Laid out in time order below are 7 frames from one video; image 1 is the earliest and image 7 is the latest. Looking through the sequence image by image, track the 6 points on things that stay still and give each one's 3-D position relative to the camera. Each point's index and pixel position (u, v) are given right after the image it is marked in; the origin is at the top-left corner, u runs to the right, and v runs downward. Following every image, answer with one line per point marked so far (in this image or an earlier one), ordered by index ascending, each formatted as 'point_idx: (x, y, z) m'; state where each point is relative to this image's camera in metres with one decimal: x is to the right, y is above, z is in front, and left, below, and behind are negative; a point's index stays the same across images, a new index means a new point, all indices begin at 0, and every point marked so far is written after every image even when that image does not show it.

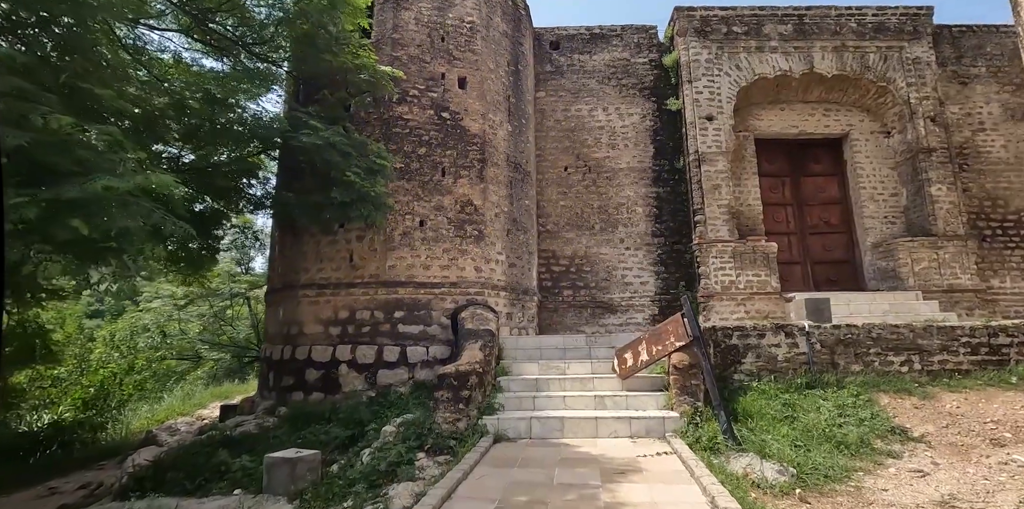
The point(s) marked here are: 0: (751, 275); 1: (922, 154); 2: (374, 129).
0: (+3.7, -0.3, +7.6) m
1: (+6.8, +1.7, +7.8) m
2: (-2.2, +2.0, +7.7) m
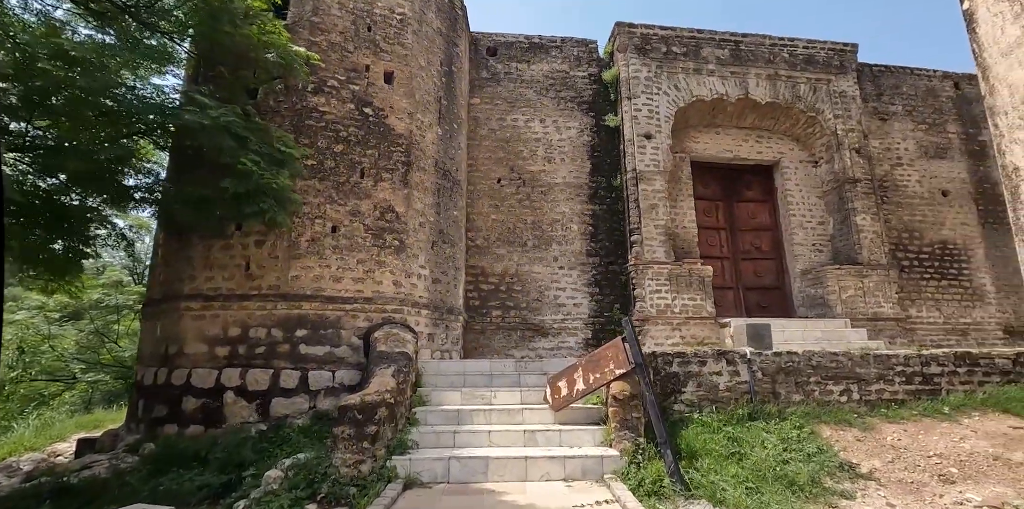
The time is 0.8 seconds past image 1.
0: (+2.6, -0.7, +7.4) m
1: (+5.7, +1.2, +8.1) m
2: (-3.1, +1.9, +6.7) m
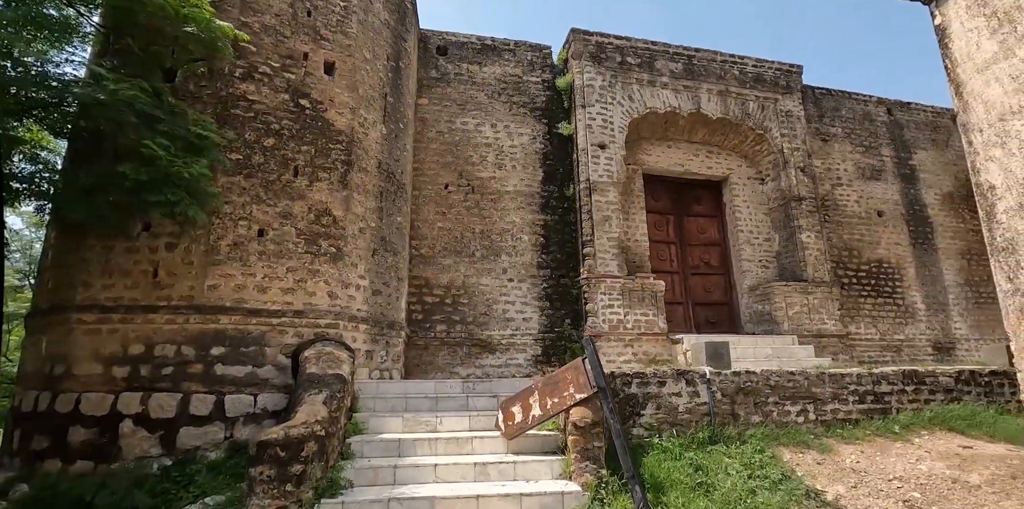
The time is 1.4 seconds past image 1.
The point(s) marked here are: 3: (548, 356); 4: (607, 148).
0: (+1.8, -0.9, +7.2) m
1: (+4.9, +0.9, +8.3) m
2: (-3.7, +1.8, +5.9) m
3: (+0.6, -1.6, +7.6) m
4: (+1.5, +1.7, +7.9) m
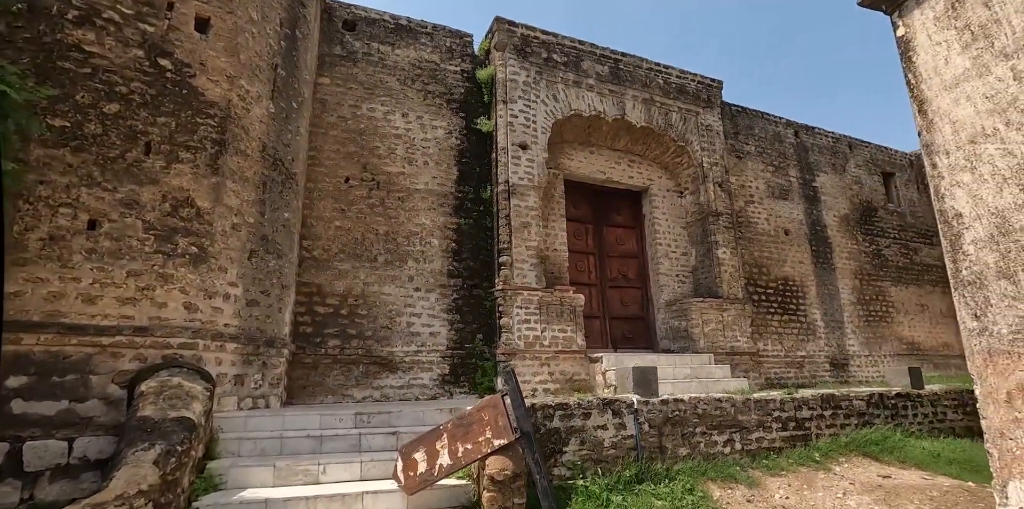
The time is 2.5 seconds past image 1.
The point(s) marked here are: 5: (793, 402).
0: (+0.6, -1.0, +6.7) m
1: (+3.4, +0.7, +8.4) m
2: (-4.6, +1.8, +4.4) m
3: (-0.8, -1.7, +6.9) m
4: (+0.2, +1.6, +7.3) m
5: (+2.8, -1.5, +4.8) m
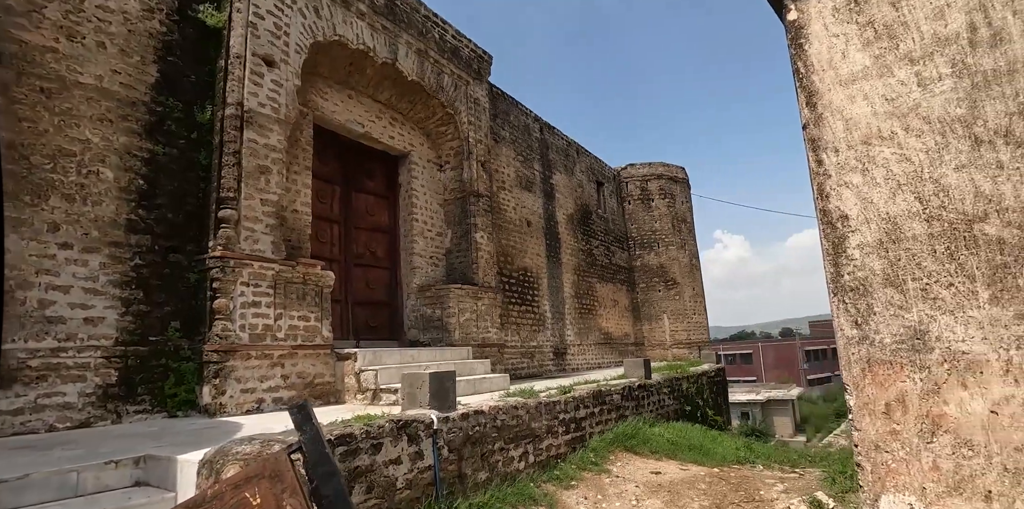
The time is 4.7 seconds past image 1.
0: (-2.2, -0.7, +5.1) m
1: (-0.6, +0.9, +8.0) m
2: (-4.9, +2.5, +0.3) m
3: (-3.5, -1.2, +4.5) m
4: (-2.6, +2.0, +5.3) m
5: (+0.6, -1.4, +4.7) m
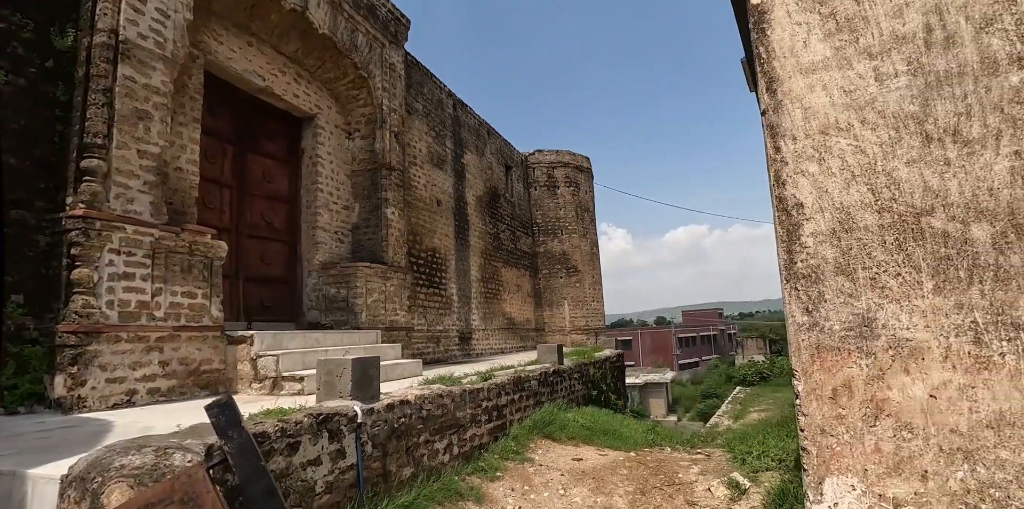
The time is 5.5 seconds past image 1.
0: (-2.9, -0.3, +4.3) m
1: (-1.9, +1.3, +7.5) m
2: (-4.5, +2.7, -1.1) m
3: (-4.1, -0.8, +3.5) m
4: (-3.2, +2.4, +4.4) m
5: (-0.1, -1.2, +4.5) m
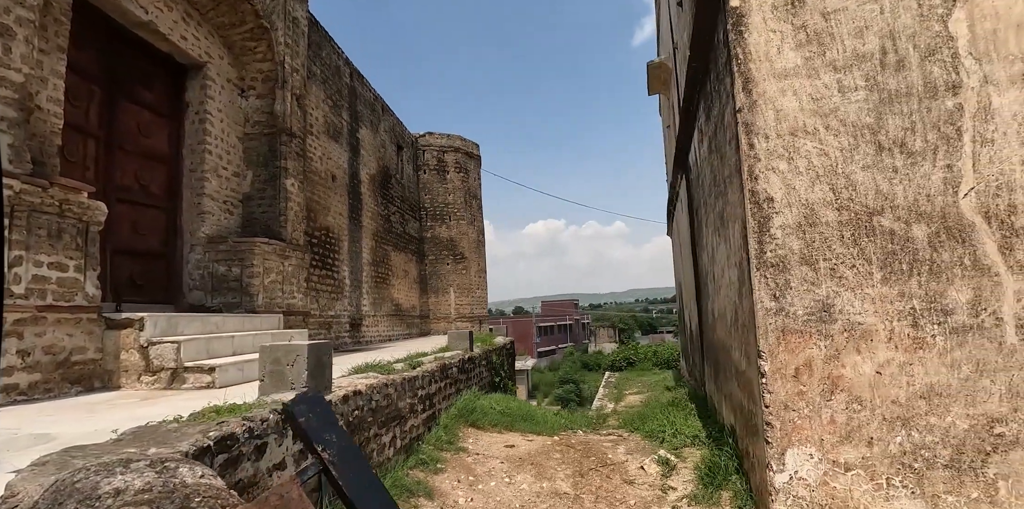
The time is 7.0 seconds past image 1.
0: (-3.3, -0.1, +3.4) m
1: (-3.0, +1.6, +6.7) m
2: (-3.4, +2.9, -2.2) m
3: (-4.3, -0.5, +2.3) m
4: (-3.5, +2.6, +3.4) m
5: (-0.7, -1.1, +4.3) m
